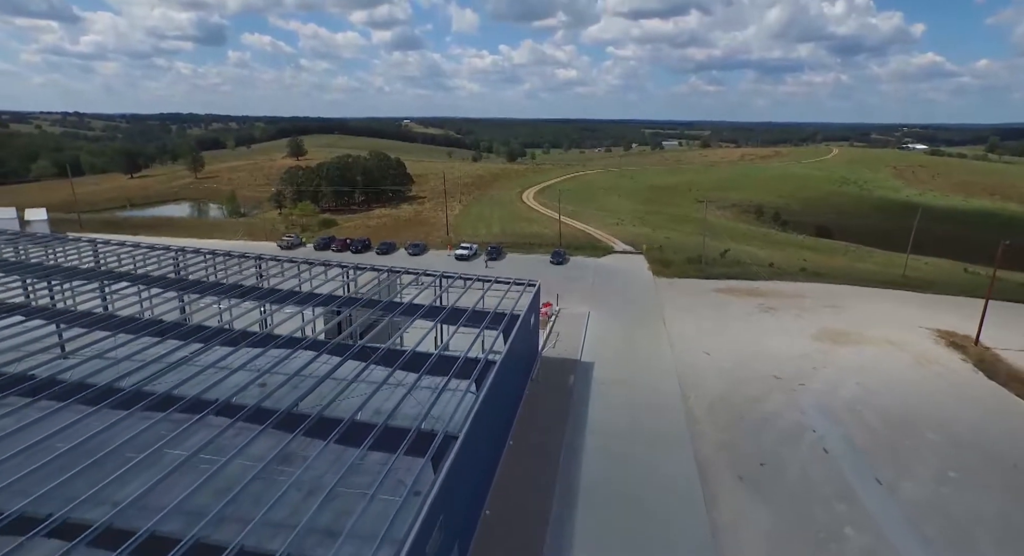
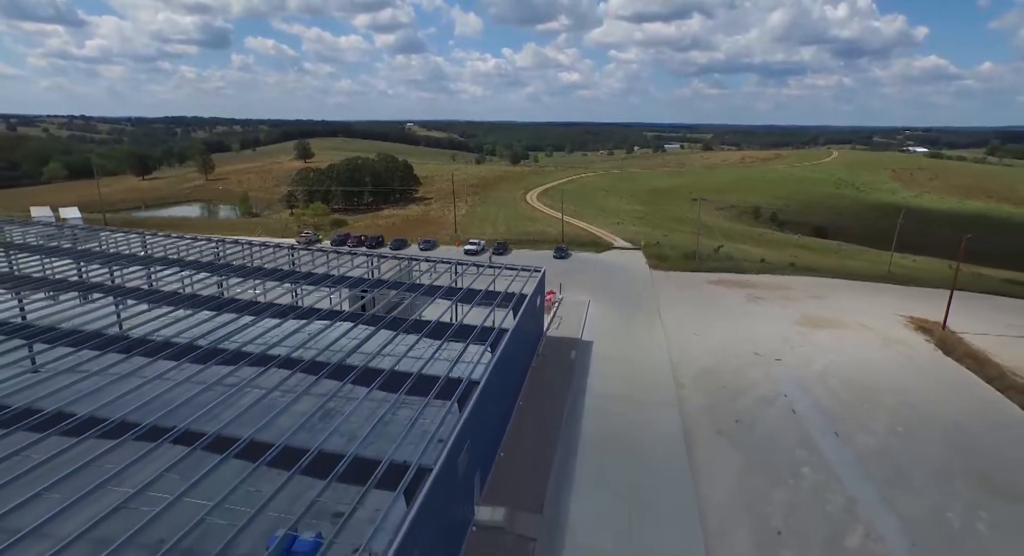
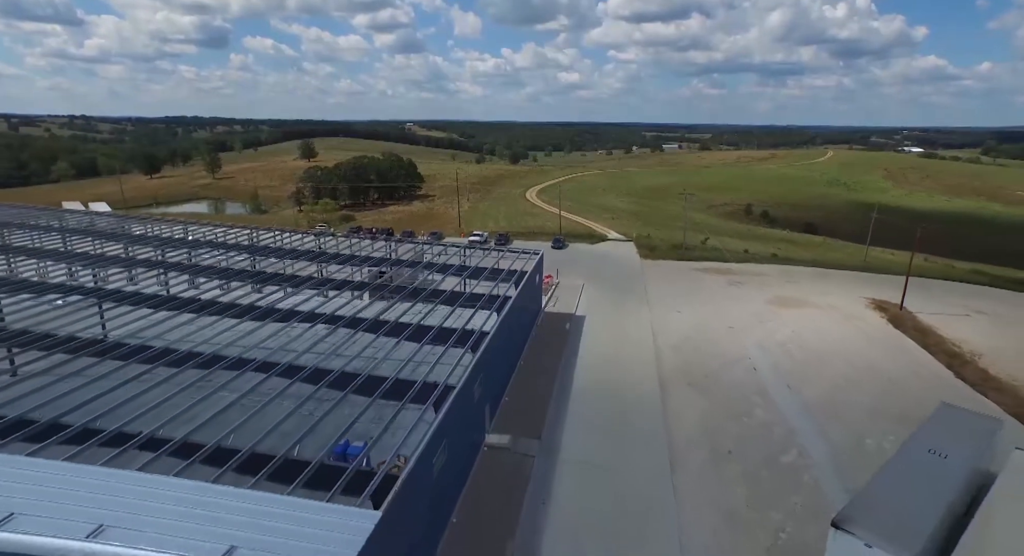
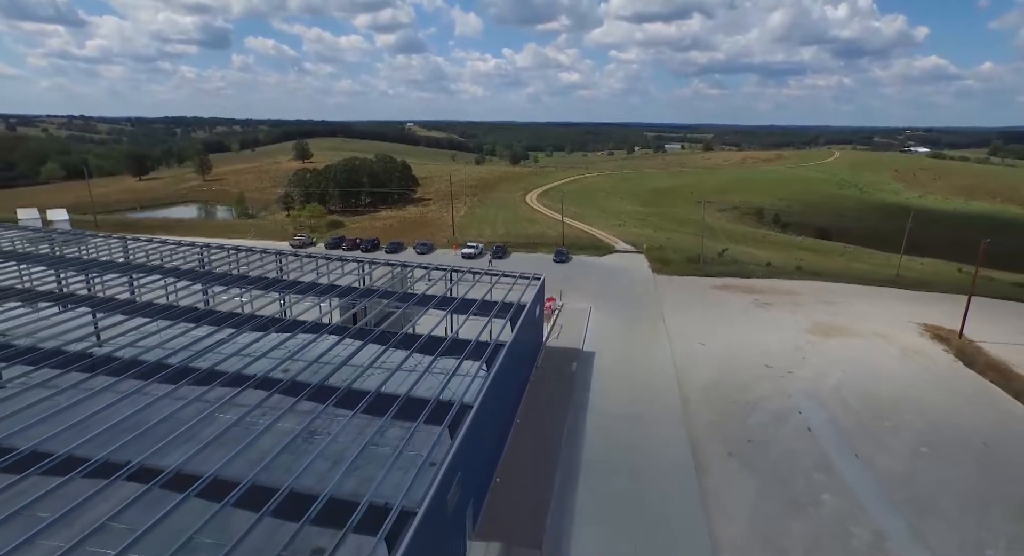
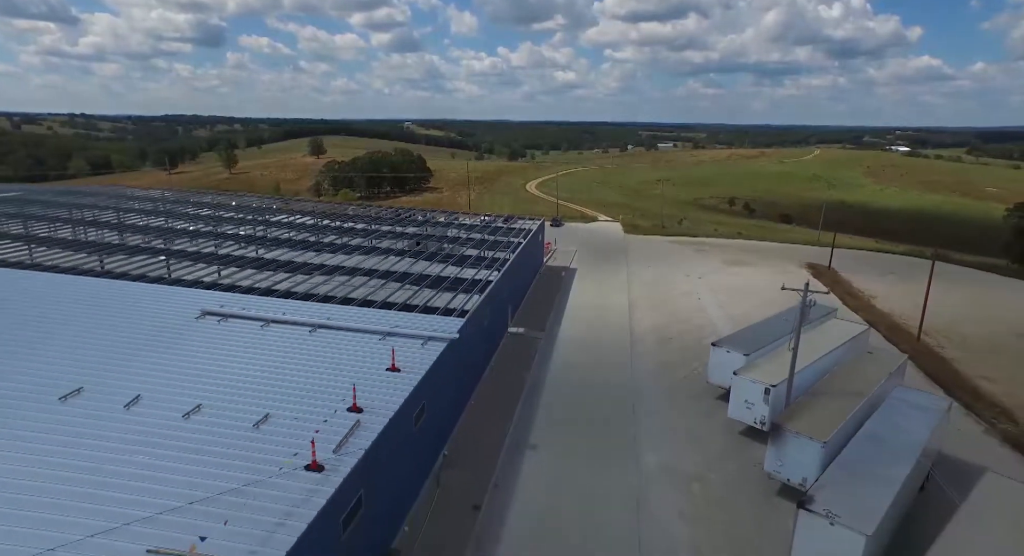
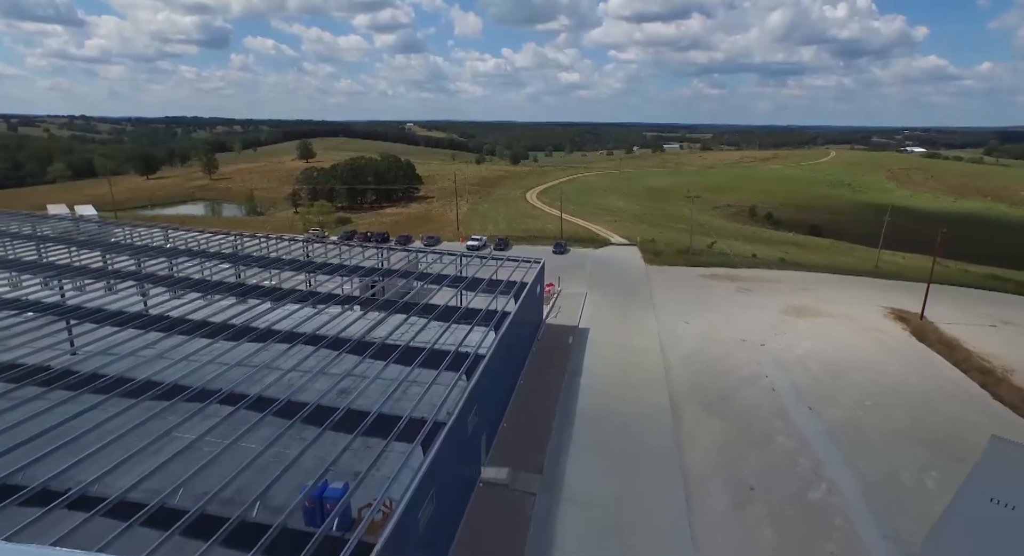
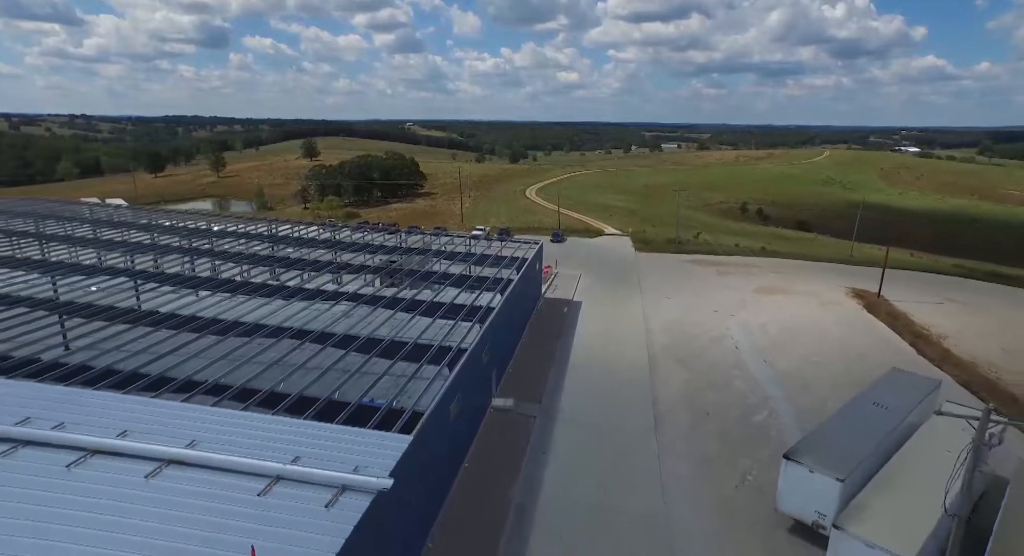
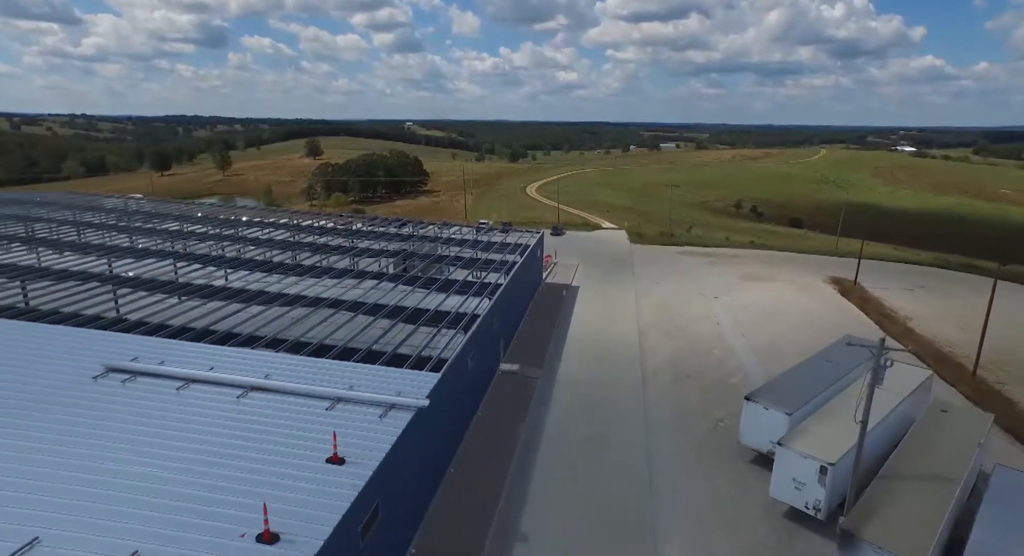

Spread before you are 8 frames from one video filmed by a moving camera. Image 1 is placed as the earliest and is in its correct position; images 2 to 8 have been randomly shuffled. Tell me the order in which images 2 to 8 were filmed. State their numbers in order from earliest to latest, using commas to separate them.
4, 2, 6, 3, 7, 8, 5
